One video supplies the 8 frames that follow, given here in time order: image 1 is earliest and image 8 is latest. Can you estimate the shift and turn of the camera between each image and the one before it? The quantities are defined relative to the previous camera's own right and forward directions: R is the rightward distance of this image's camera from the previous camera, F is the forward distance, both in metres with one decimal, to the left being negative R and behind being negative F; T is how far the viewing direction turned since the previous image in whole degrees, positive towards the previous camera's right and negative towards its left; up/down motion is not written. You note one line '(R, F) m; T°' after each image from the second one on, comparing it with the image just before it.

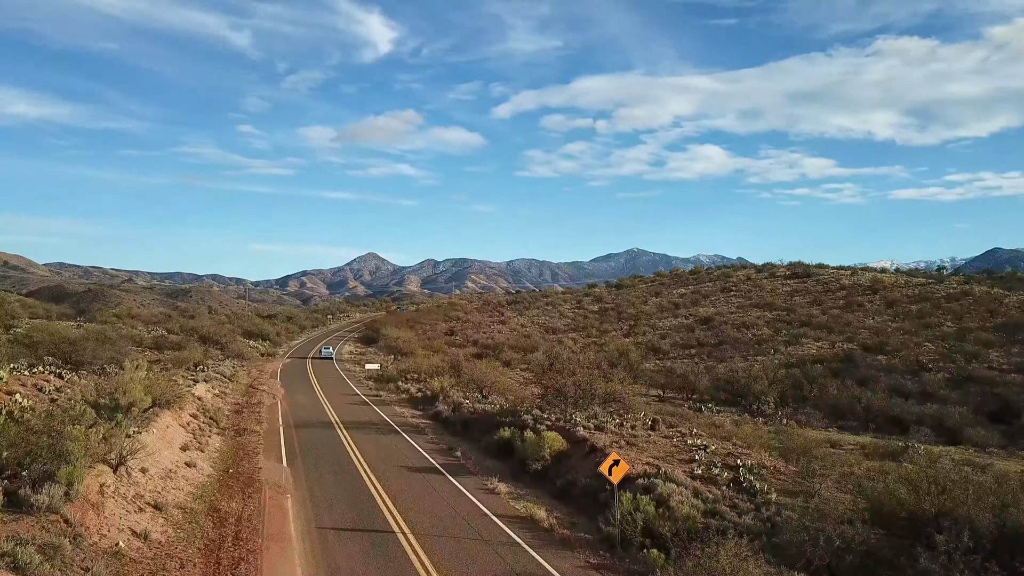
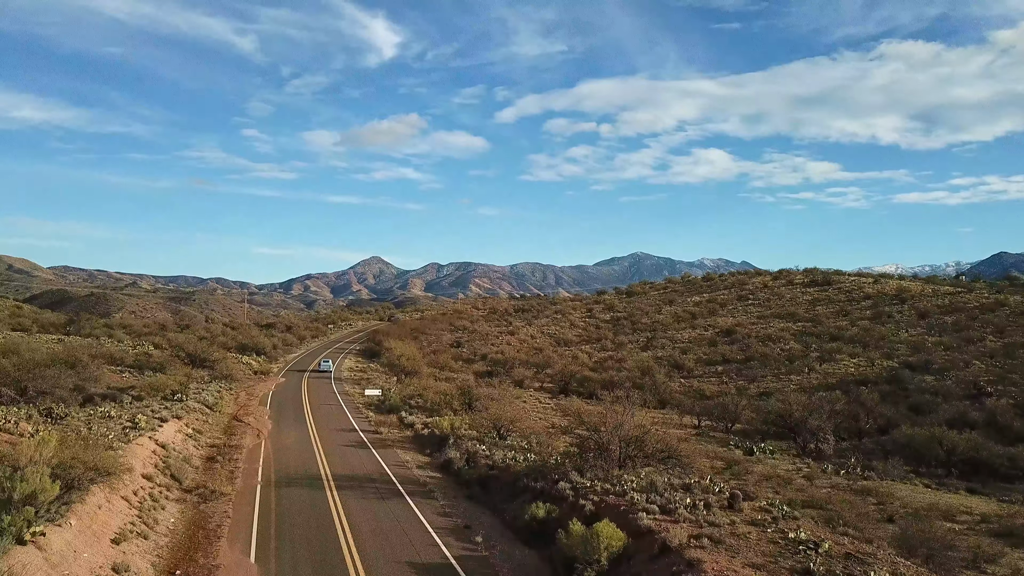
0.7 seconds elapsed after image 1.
(-0.4, +2.9) m; 0°
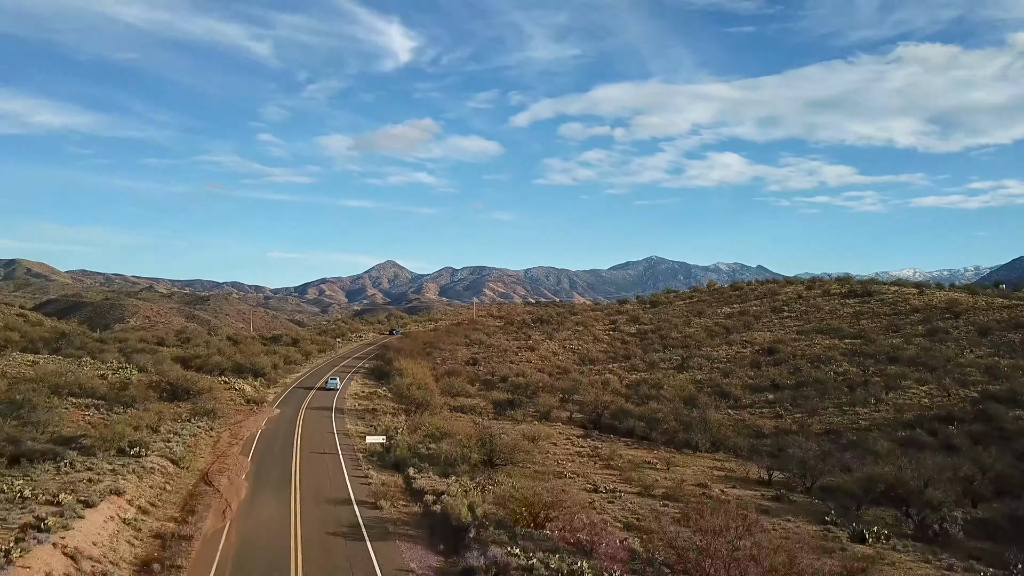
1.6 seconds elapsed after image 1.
(-0.4, +4.2) m; -1°
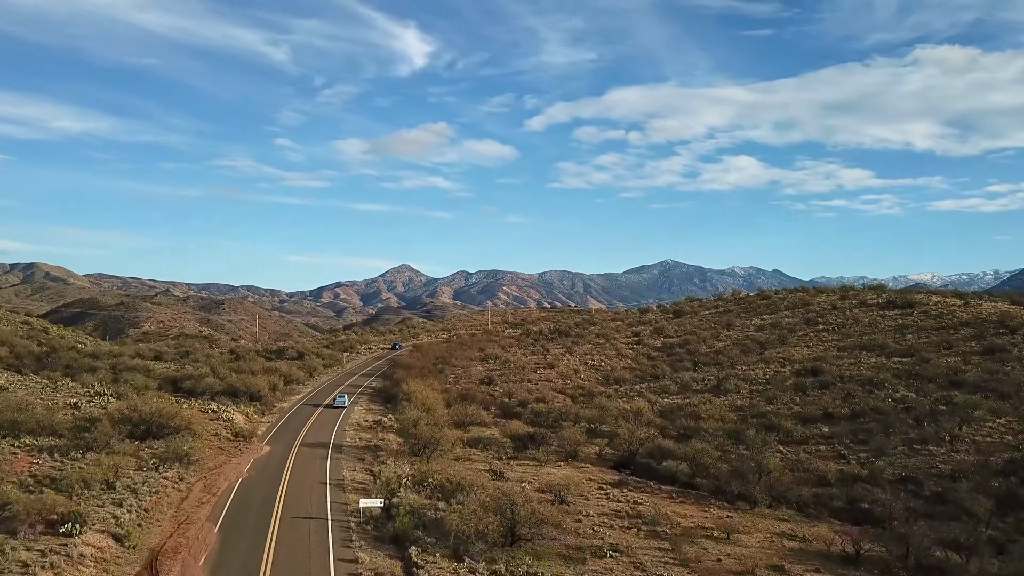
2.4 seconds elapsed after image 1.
(-0.3, +3.8) m; -1°
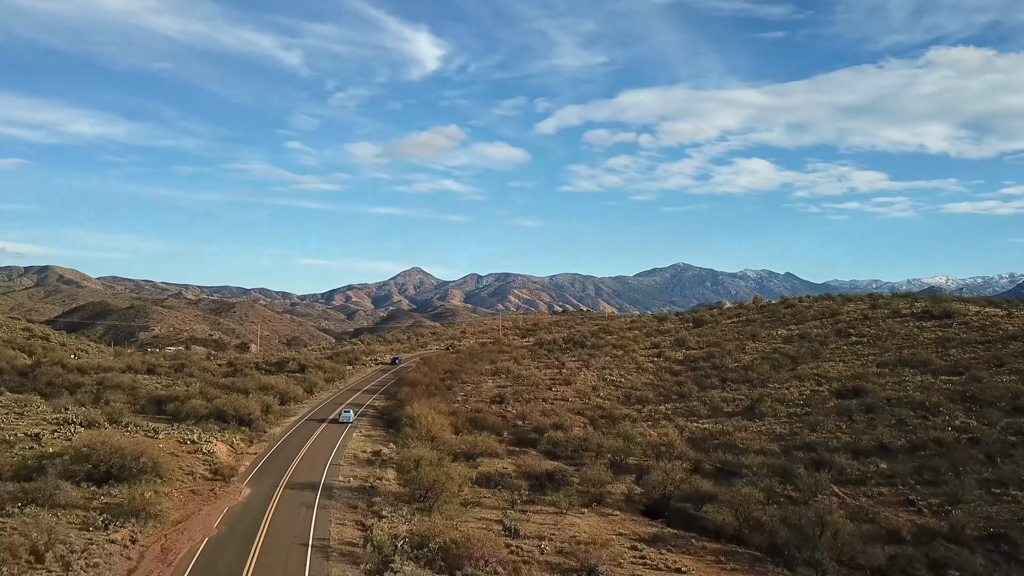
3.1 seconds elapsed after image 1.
(-0.2, +3.5) m; -1°
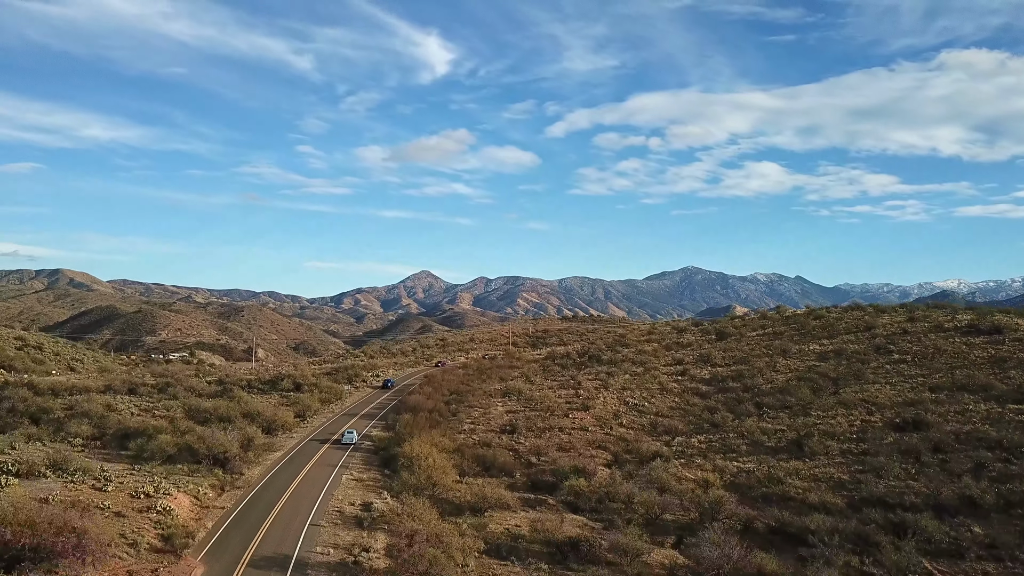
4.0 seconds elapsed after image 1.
(-0.2, +4.5) m; -1°
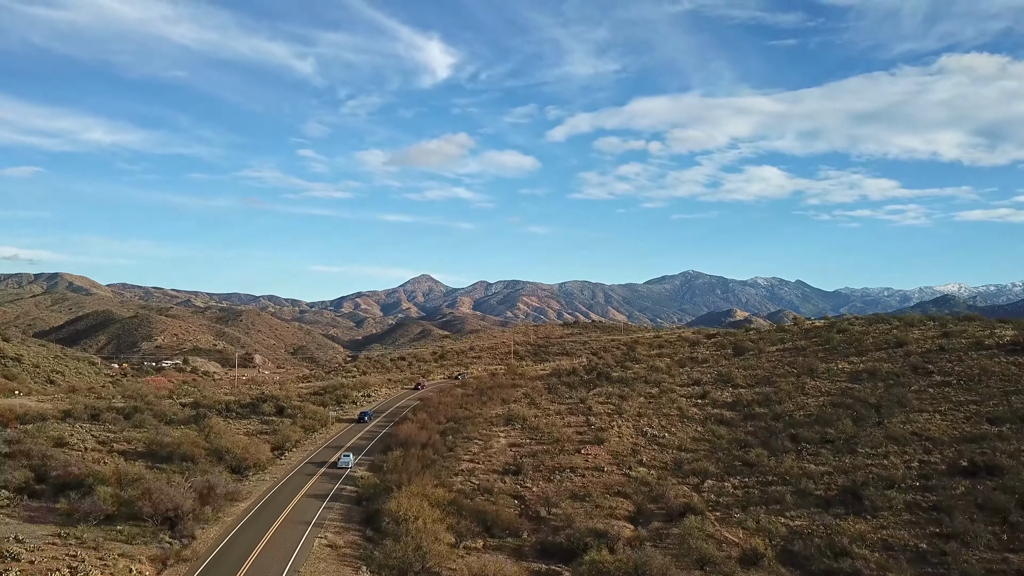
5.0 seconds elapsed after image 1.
(-0.2, +4.9) m; 0°
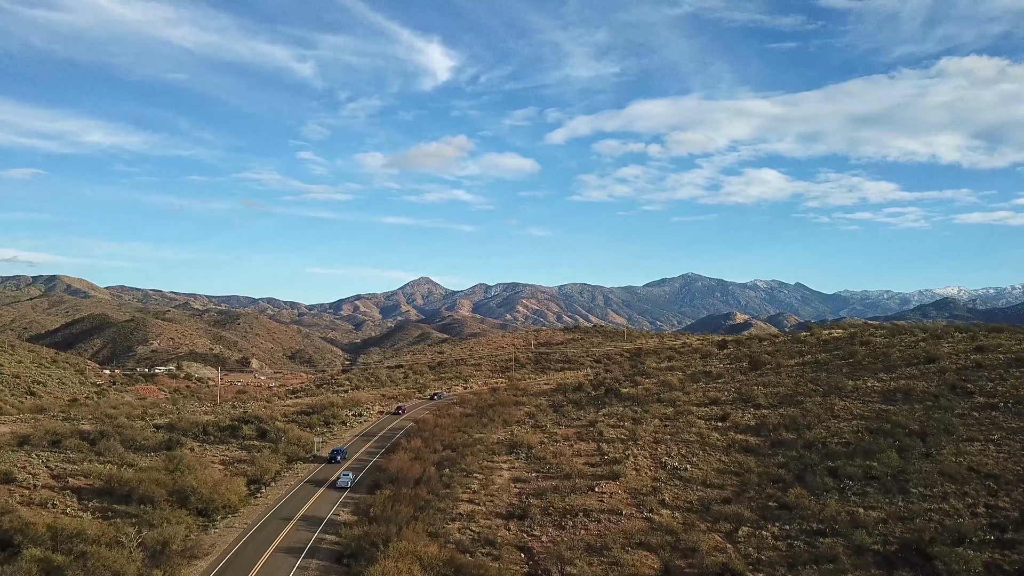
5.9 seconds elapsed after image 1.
(-0.2, +4.2) m; 0°
